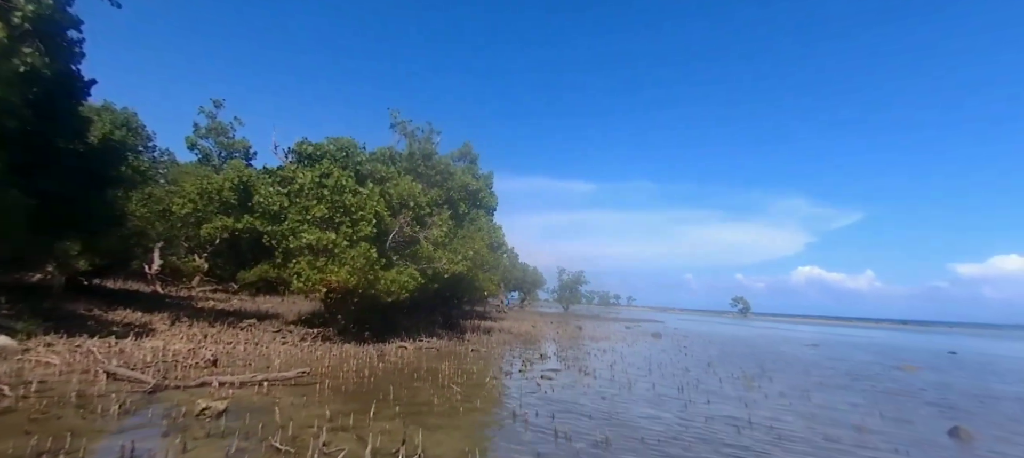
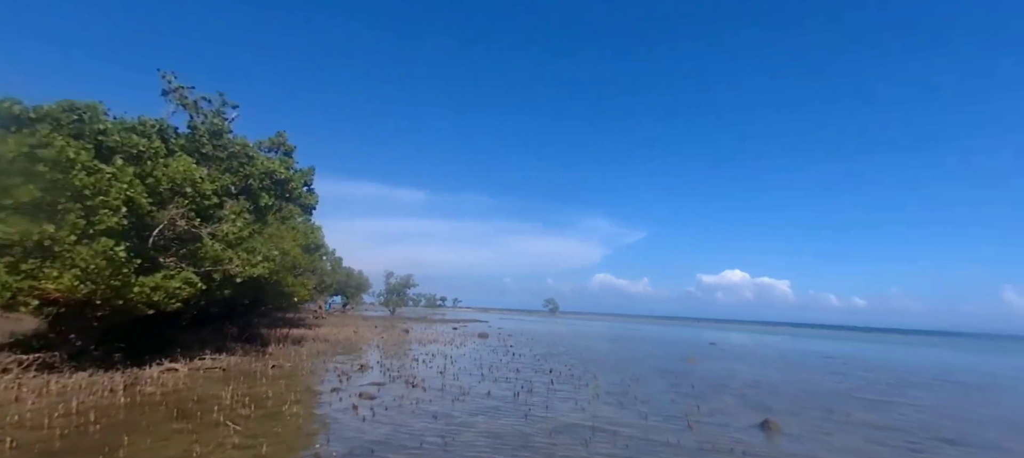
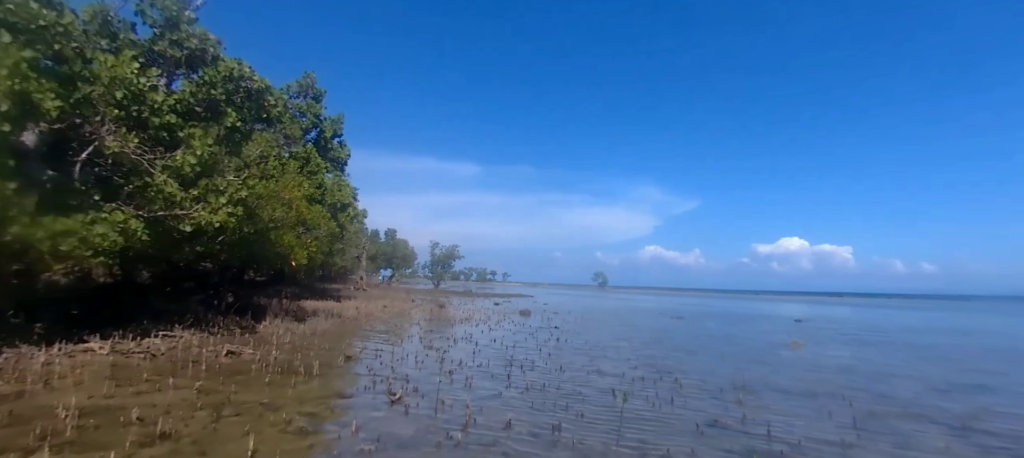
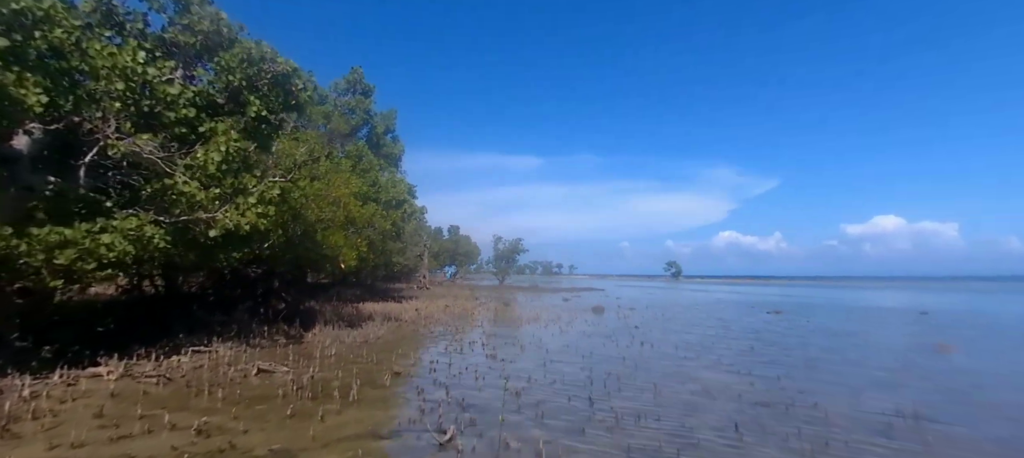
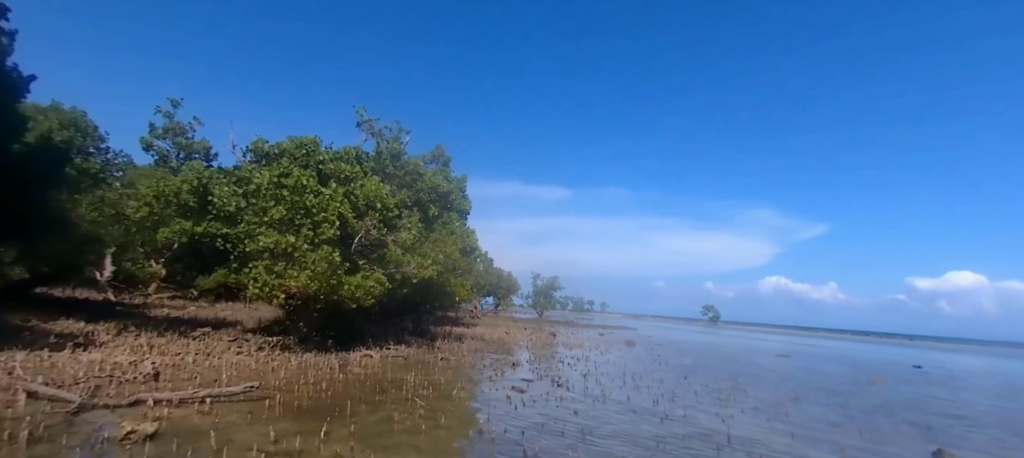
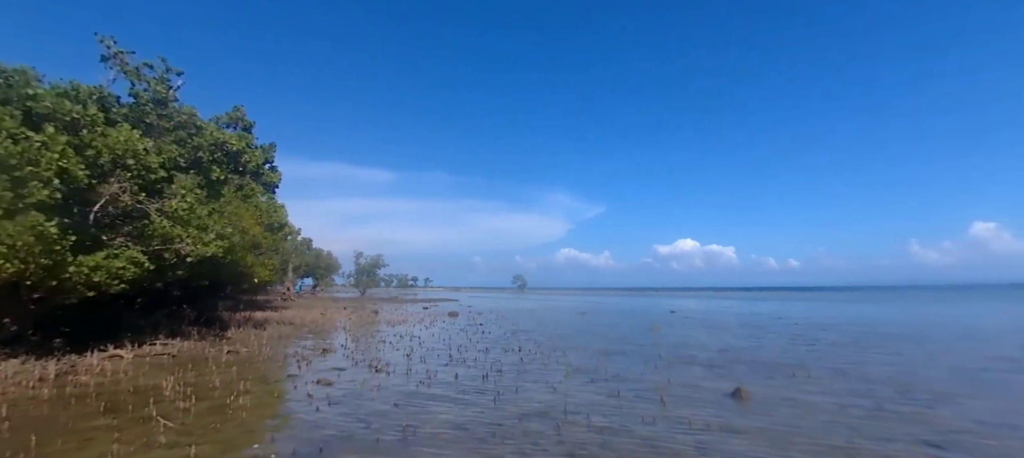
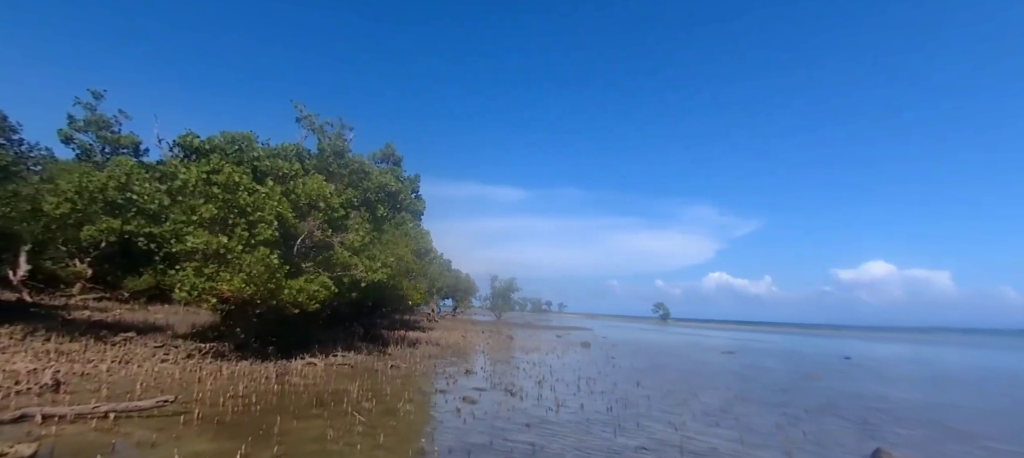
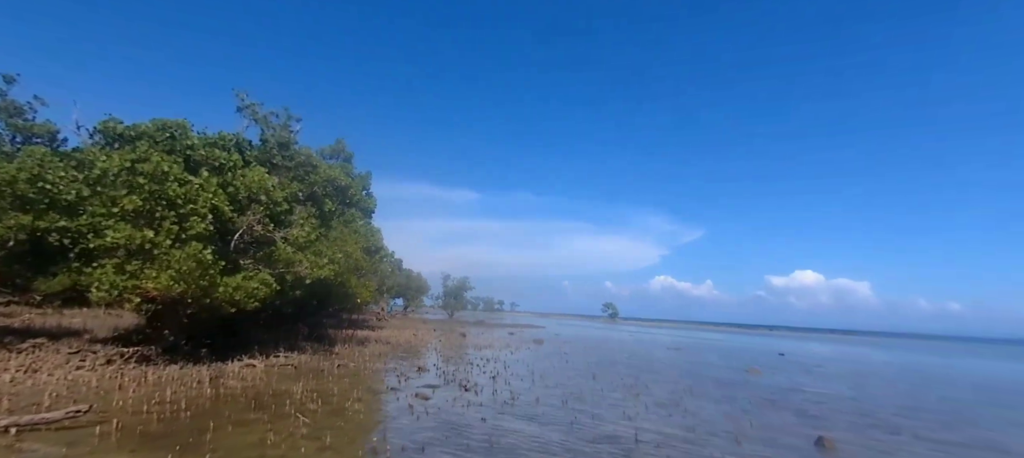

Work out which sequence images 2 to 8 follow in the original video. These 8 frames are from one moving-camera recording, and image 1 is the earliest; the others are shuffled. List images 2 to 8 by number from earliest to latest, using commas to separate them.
5, 7, 8, 2, 6, 3, 4
